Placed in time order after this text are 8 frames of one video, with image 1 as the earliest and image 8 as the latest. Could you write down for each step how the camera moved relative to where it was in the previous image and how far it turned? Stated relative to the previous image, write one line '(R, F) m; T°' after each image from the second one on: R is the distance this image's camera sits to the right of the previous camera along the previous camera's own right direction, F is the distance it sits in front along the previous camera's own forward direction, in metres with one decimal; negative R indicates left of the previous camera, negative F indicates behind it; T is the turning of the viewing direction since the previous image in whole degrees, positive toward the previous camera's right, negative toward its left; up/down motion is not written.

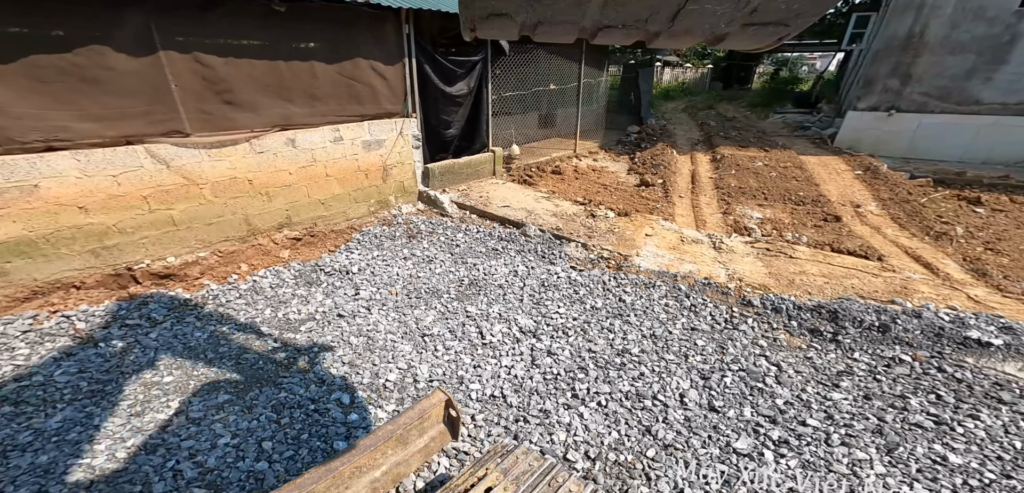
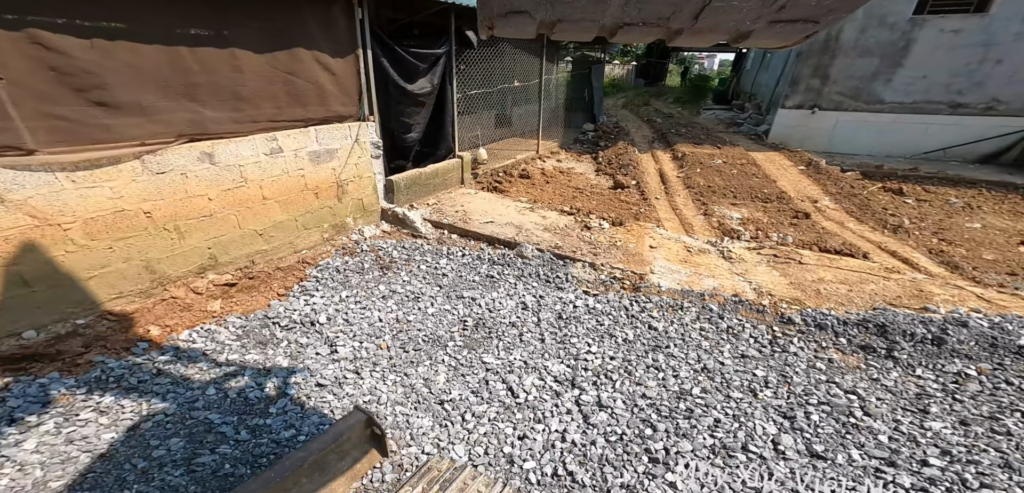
(-0.7, +0.6) m; +12°
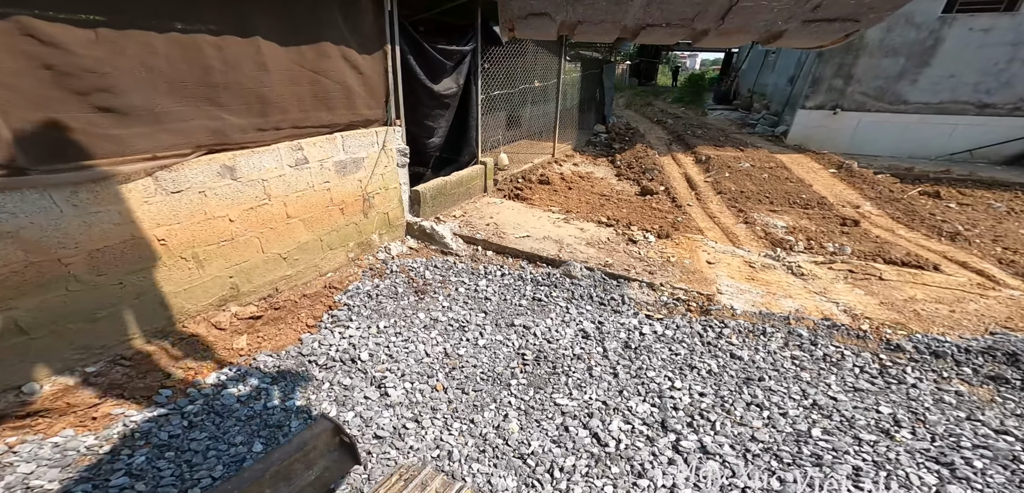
(-0.6, +0.4) m; +3°
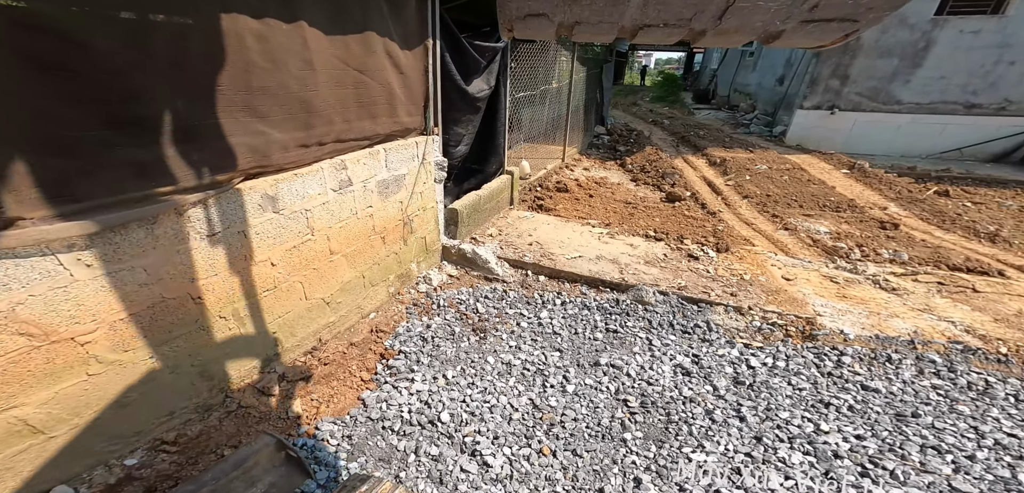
(-0.9, +0.6) m; +7°
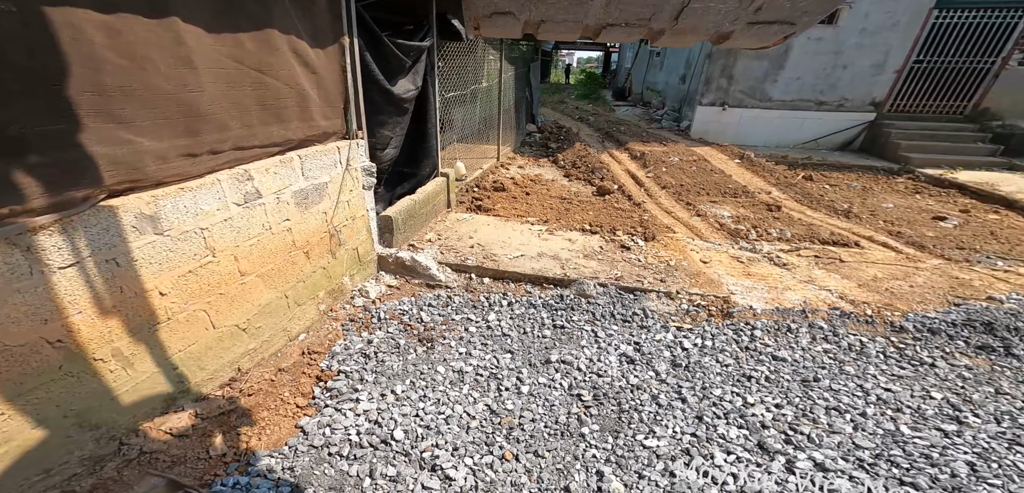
(-0.1, 0.0) m; +9°
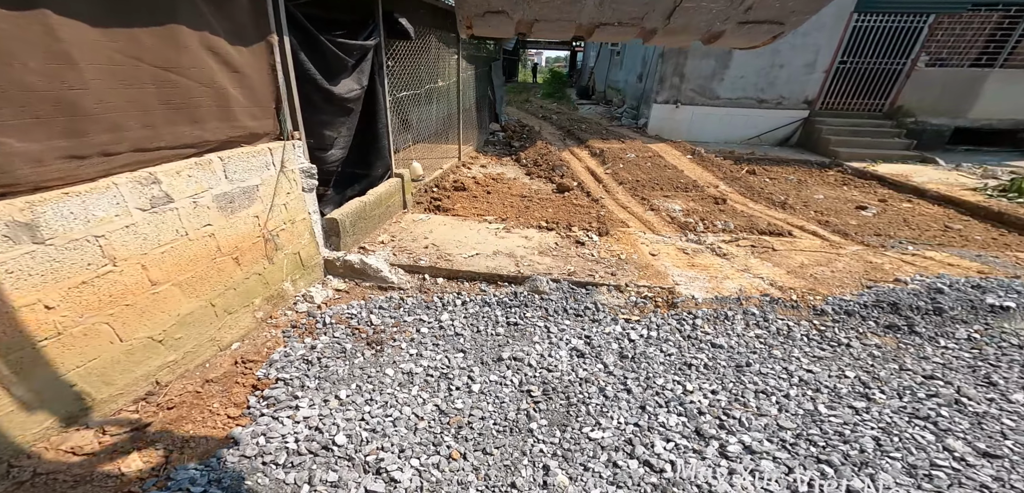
(+0.2, 0.0) m; +3°
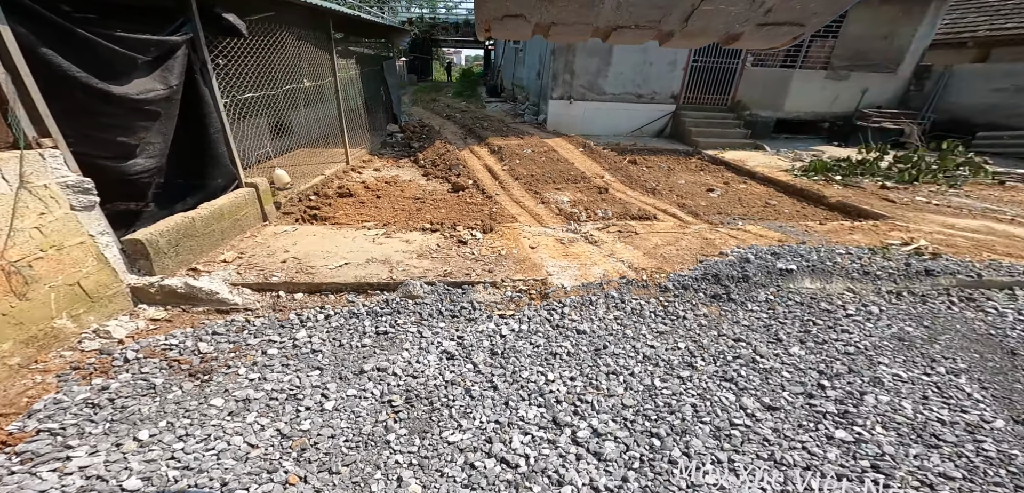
(+0.6, 0.0) m; +8°
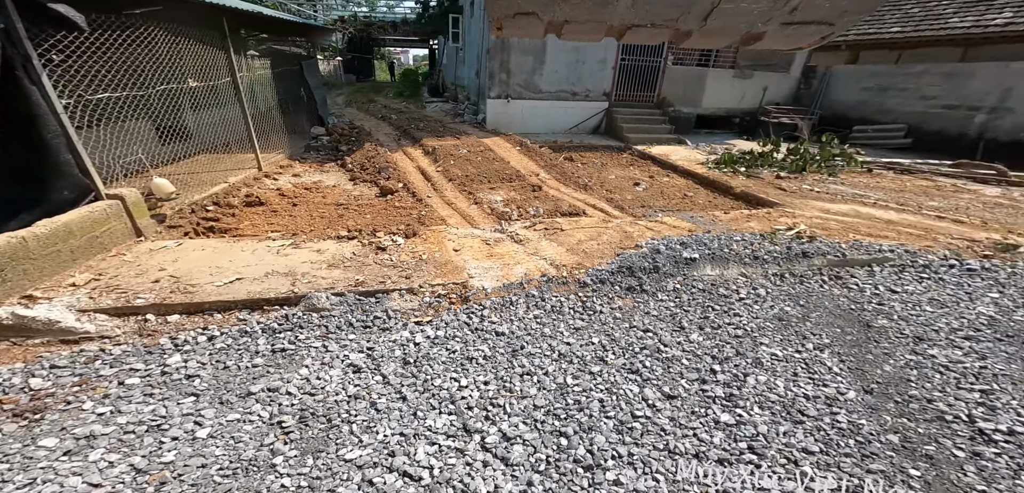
(+0.4, +0.1) m; +5°
